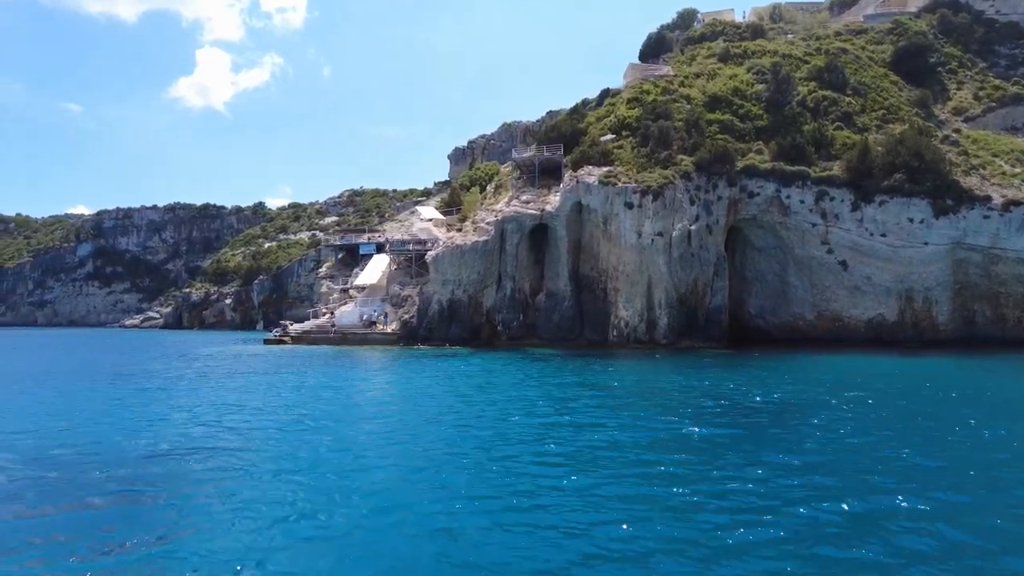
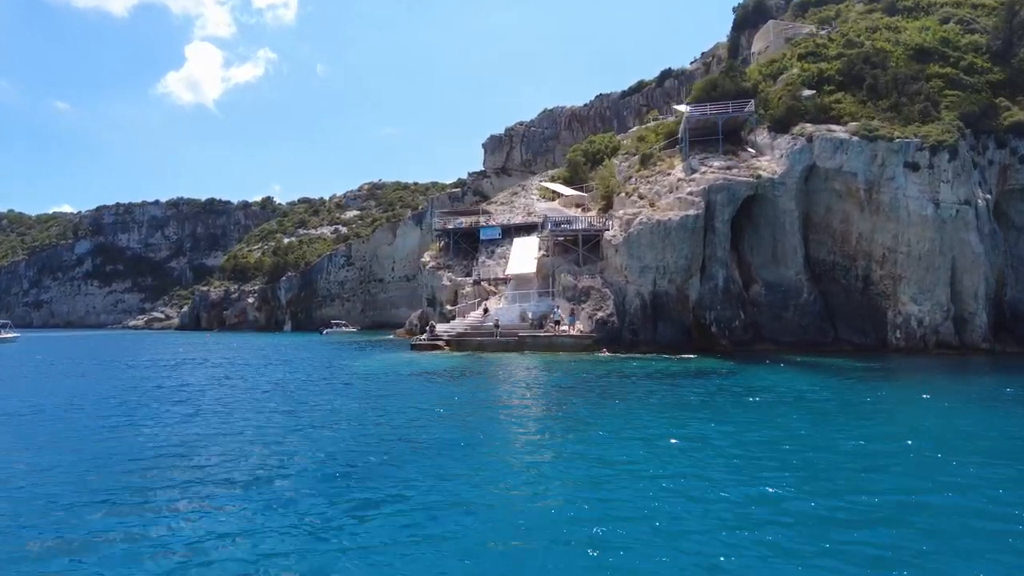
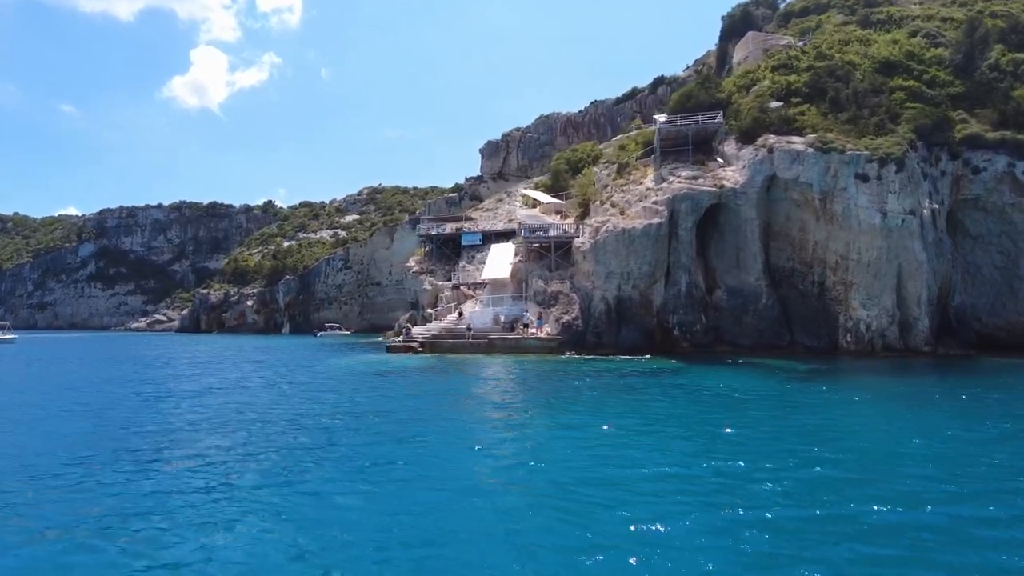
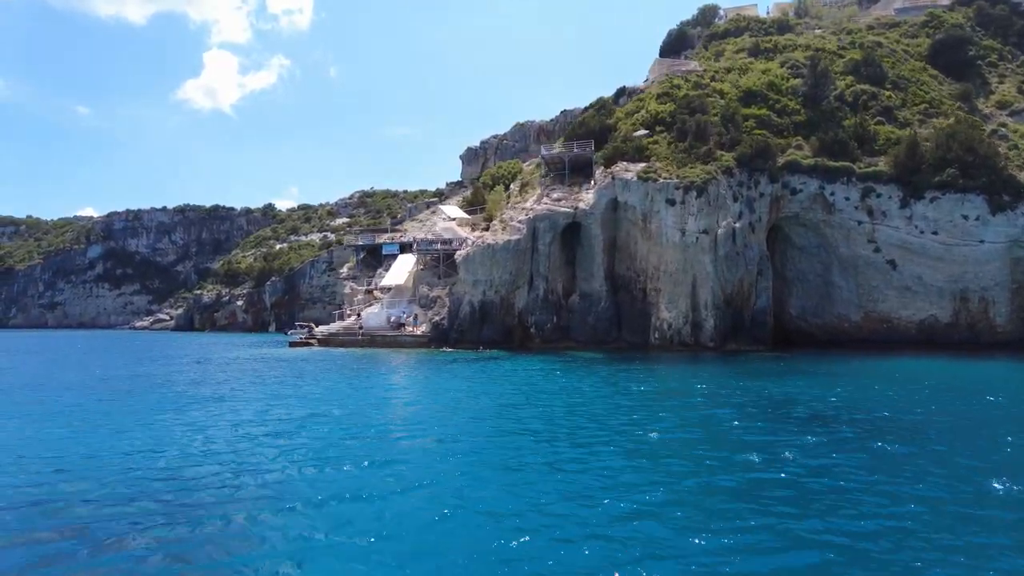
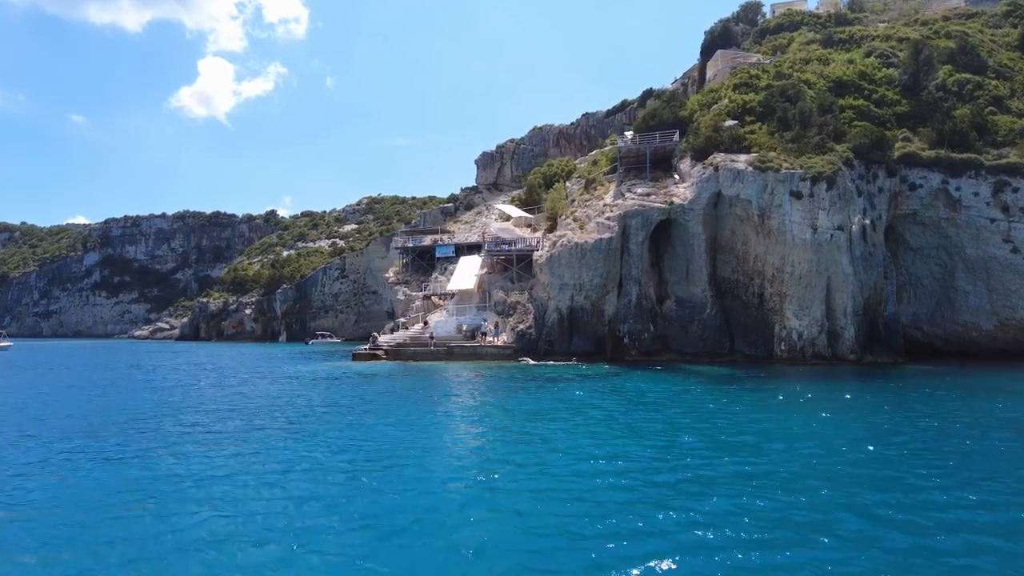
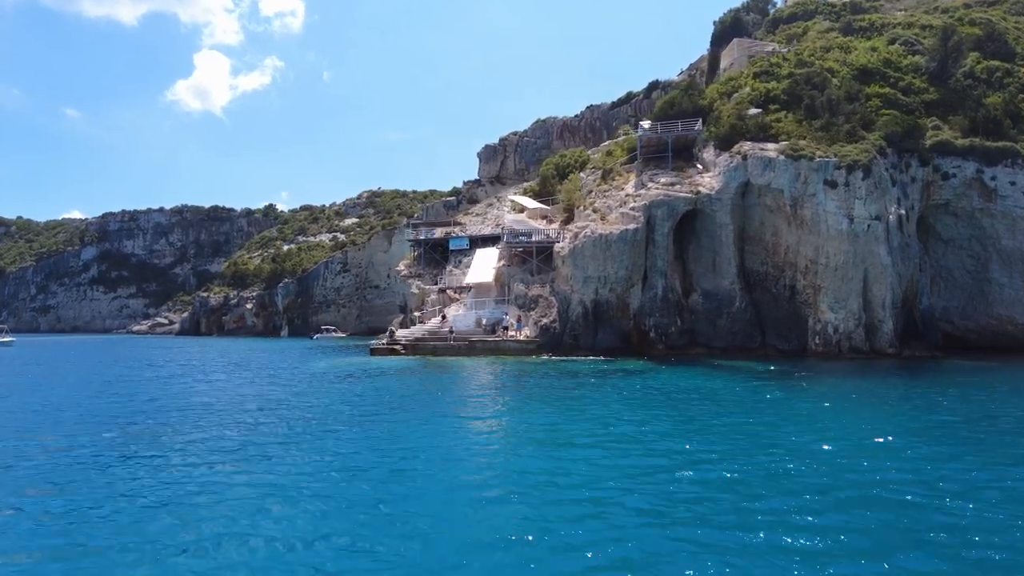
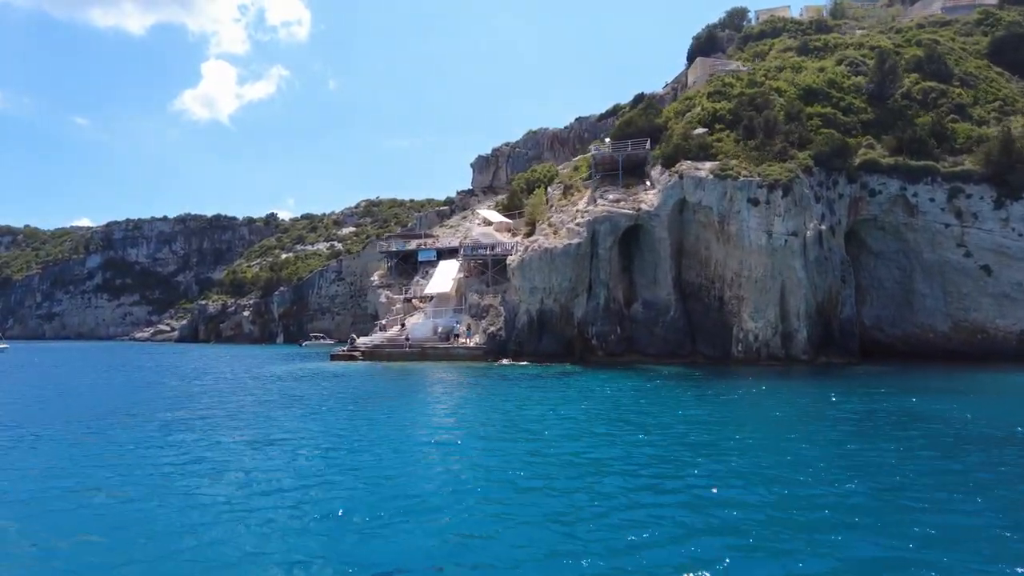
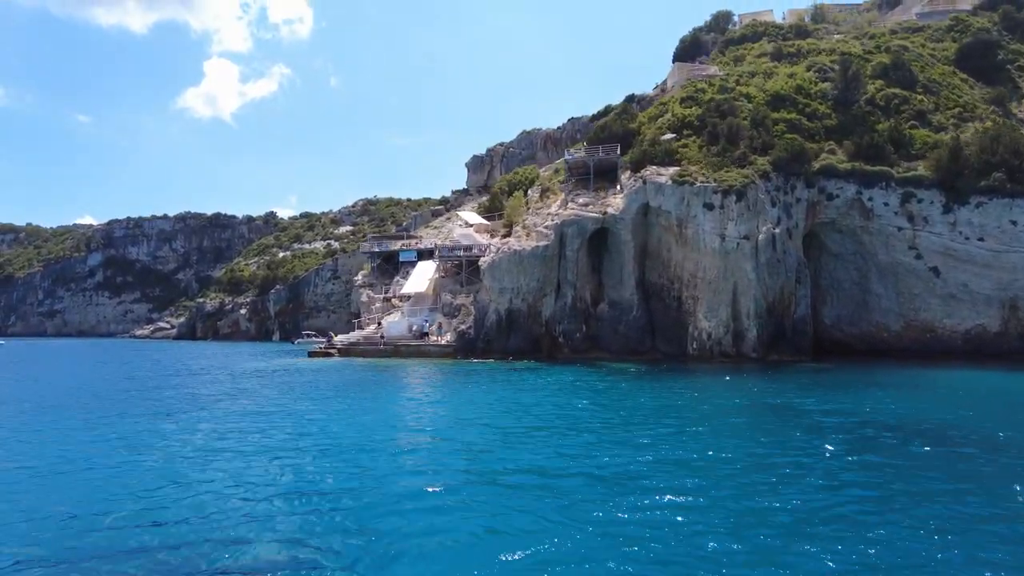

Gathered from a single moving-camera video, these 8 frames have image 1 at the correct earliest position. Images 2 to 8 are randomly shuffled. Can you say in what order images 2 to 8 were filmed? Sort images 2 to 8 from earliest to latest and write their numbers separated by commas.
4, 8, 7, 5, 6, 3, 2
